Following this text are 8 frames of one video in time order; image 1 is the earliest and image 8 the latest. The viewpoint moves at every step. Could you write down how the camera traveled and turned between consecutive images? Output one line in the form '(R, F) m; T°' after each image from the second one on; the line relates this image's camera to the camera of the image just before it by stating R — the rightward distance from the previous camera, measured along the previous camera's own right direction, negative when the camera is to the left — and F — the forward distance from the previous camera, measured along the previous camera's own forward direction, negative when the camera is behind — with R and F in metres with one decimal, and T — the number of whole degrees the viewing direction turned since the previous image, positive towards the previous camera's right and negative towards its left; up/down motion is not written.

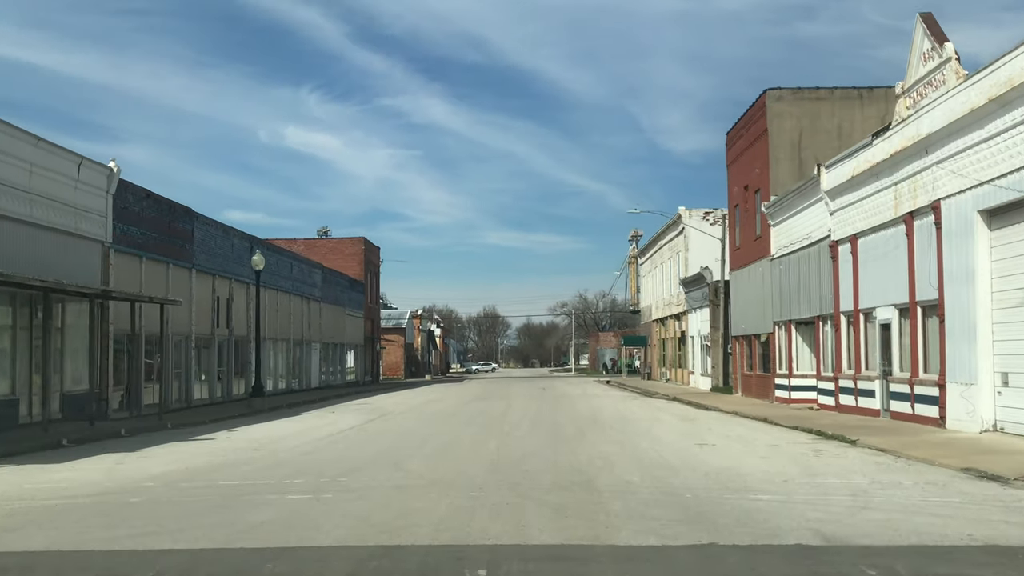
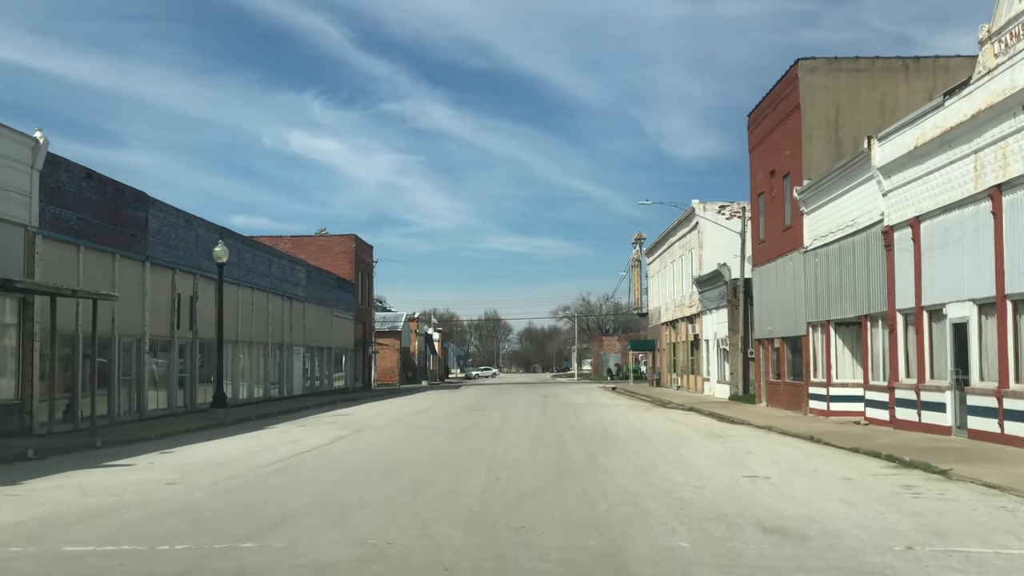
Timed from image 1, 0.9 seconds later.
(+0.1, +3.6) m; 0°
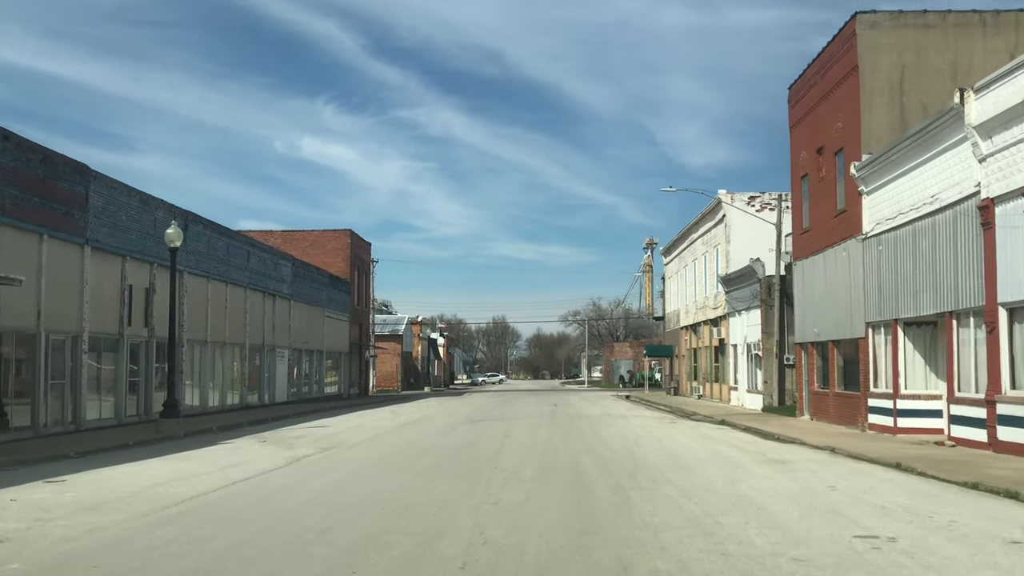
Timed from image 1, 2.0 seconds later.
(+0.1, +4.0) m; 0°
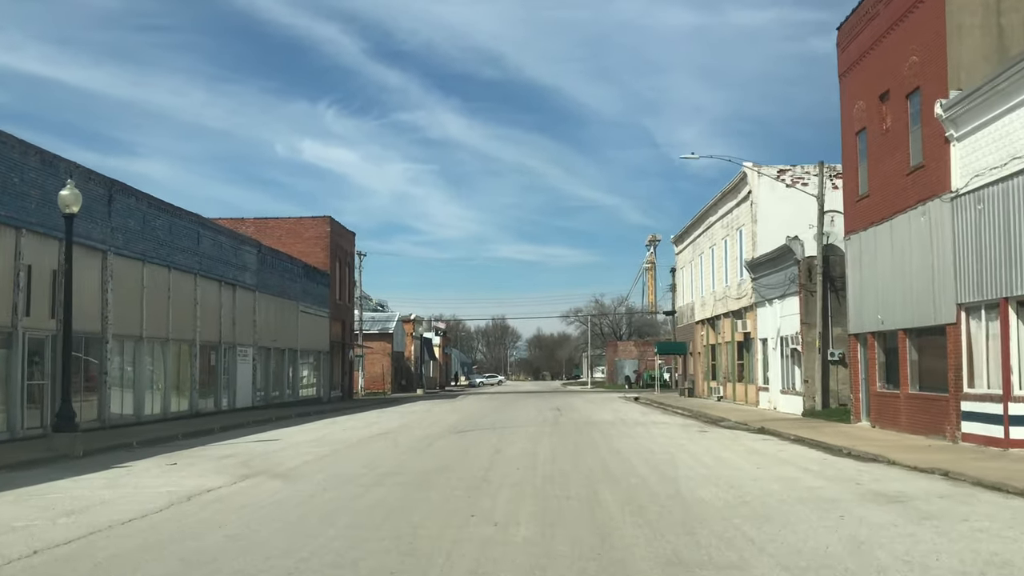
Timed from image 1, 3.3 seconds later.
(+0.1, +4.9) m; 0°
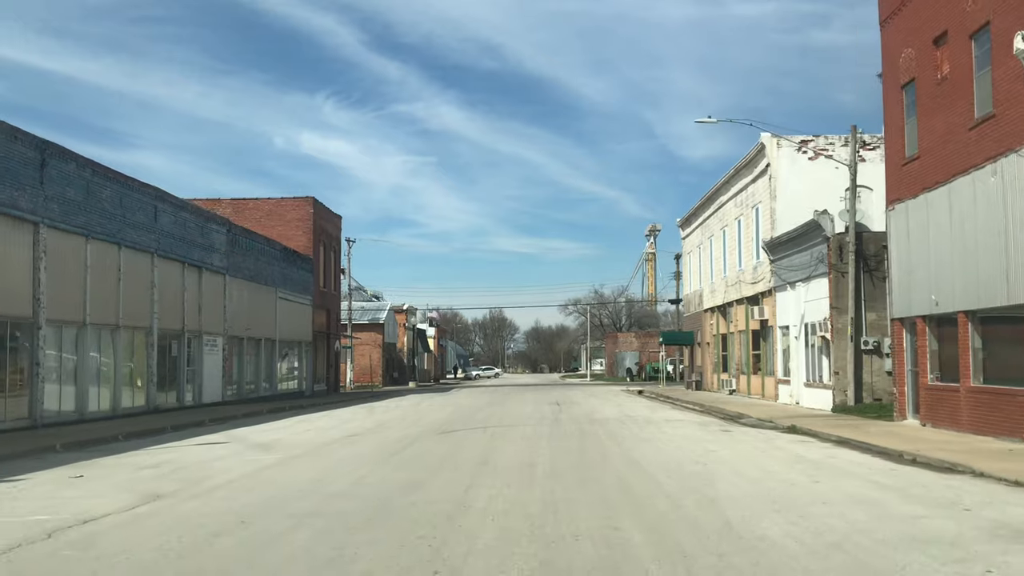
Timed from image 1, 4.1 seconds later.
(+0.1, +3.0) m; 0°
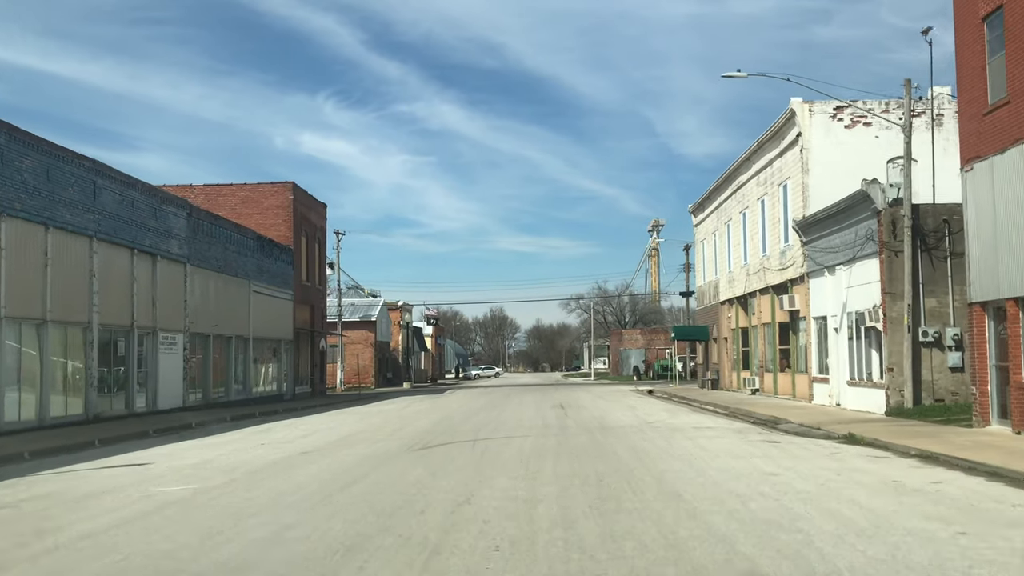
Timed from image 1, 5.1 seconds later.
(+0.1, +3.6) m; 0°
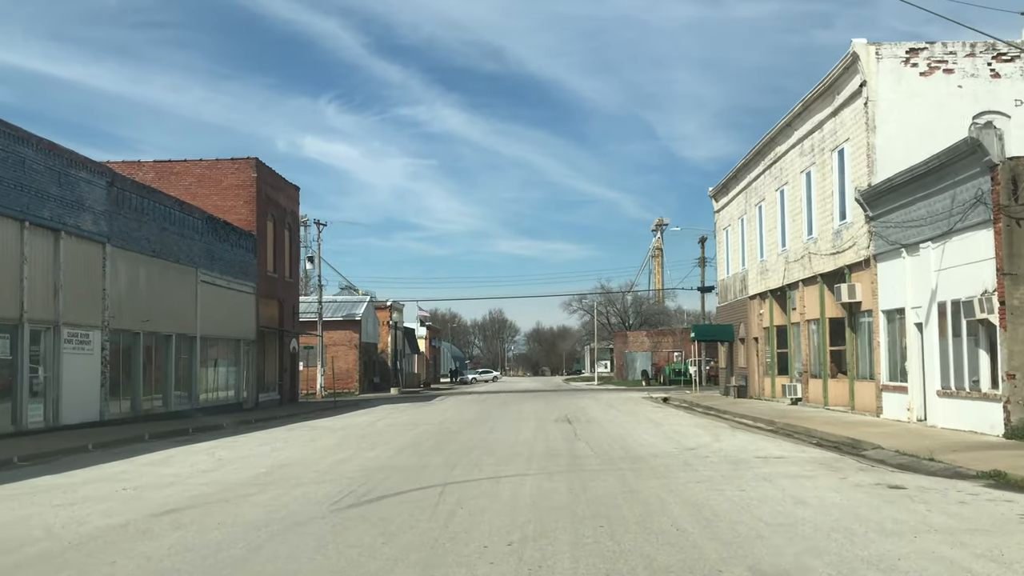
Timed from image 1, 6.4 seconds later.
(+0.1, +5.3) m; 0°
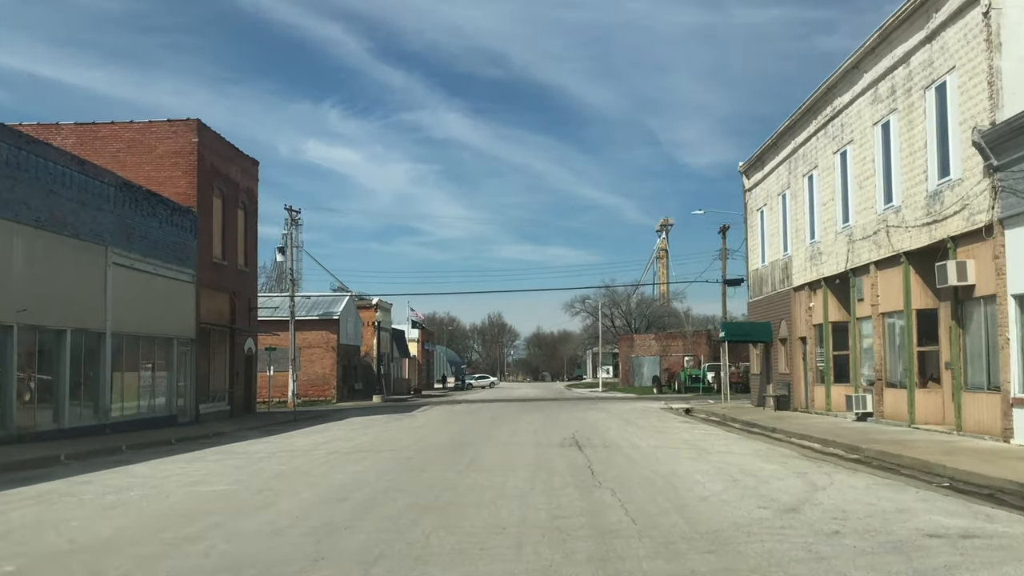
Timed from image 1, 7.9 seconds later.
(+0.1, +6.0) m; 0°
